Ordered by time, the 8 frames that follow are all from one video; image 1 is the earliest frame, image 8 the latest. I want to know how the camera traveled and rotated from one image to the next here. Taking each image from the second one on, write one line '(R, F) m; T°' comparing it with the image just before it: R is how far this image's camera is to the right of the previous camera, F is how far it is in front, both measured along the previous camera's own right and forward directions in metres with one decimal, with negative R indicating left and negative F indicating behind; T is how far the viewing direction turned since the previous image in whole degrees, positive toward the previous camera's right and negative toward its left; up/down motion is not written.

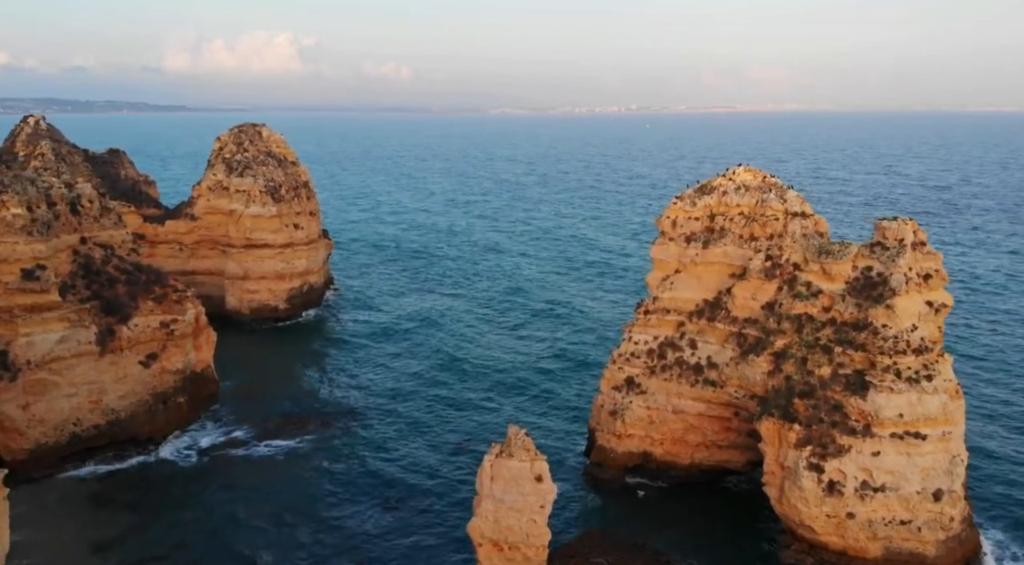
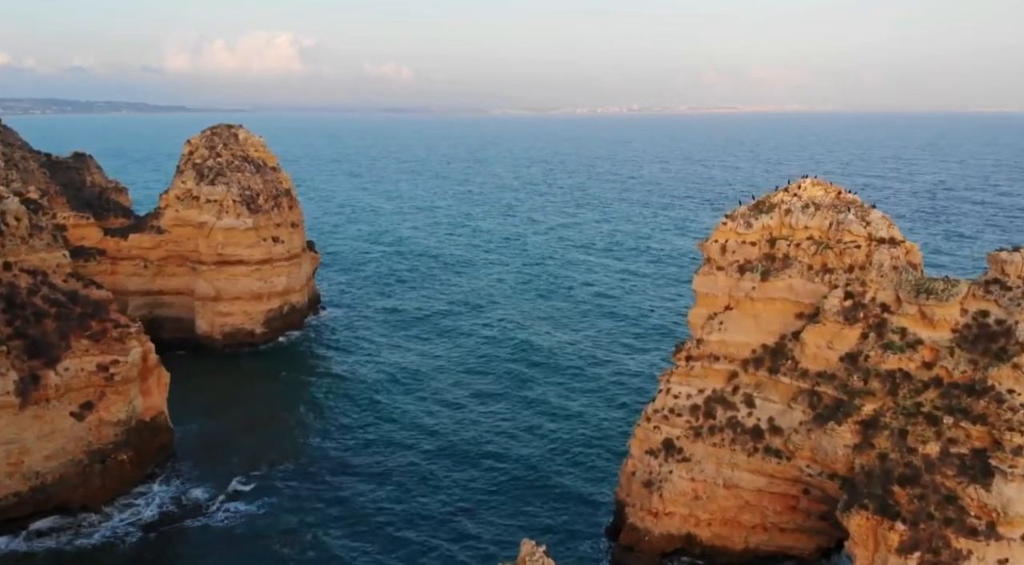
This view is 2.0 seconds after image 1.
(-0.3, +5.8) m; 0°
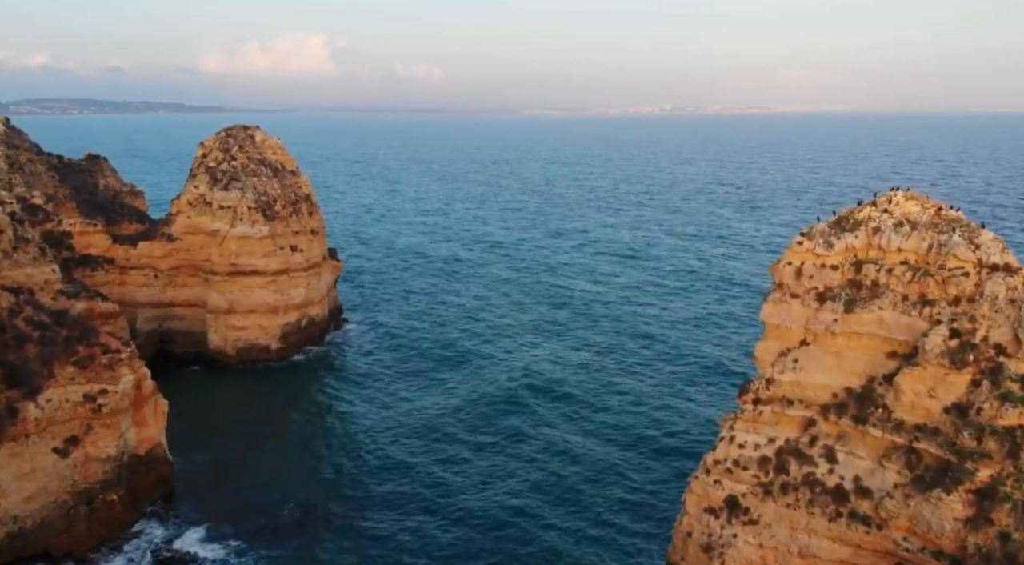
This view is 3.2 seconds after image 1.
(-0.2, +3.4) m; -2°
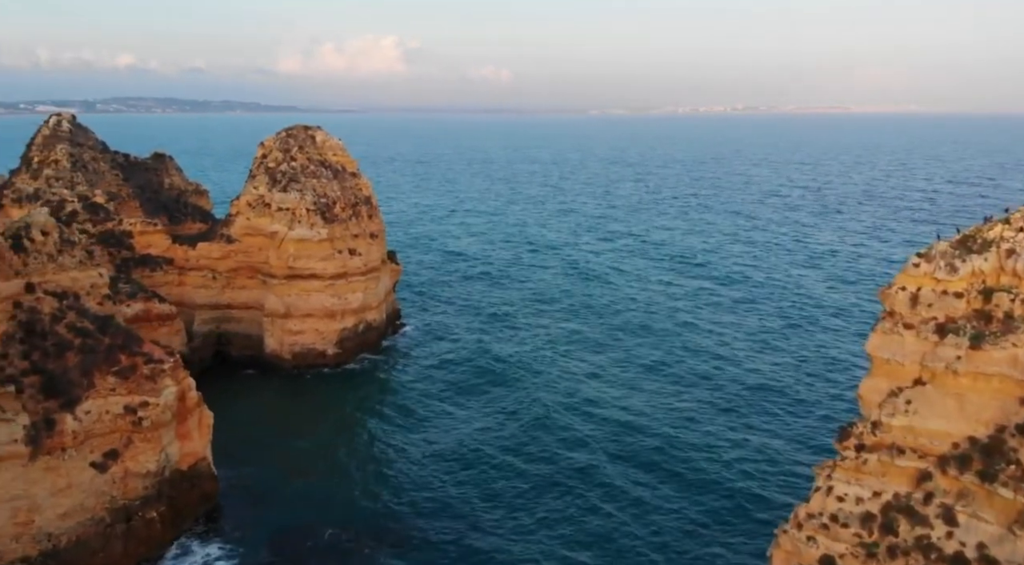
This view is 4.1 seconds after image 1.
(-0.1, +2.2) m; -4°
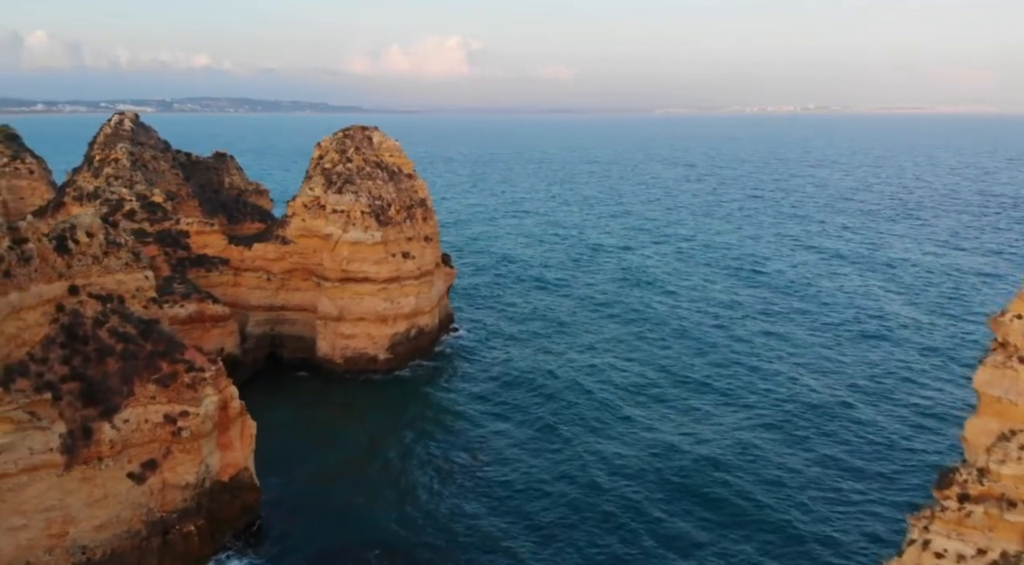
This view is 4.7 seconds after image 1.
(+0.1, +1.6) m; -4°
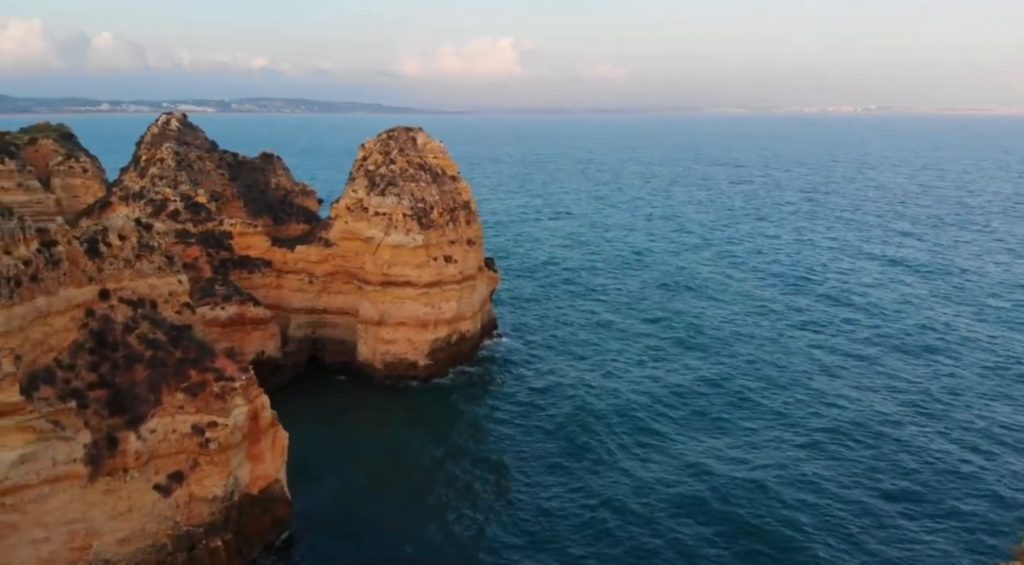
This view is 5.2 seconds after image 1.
(+0.2, +1.3) m; -3°
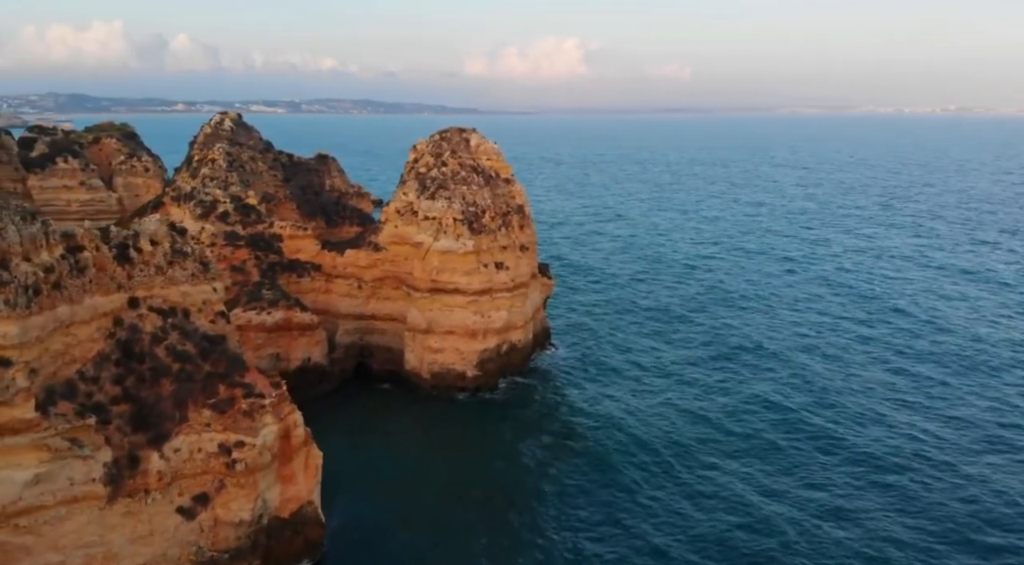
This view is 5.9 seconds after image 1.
(+0.3, +1.9) m; -4°
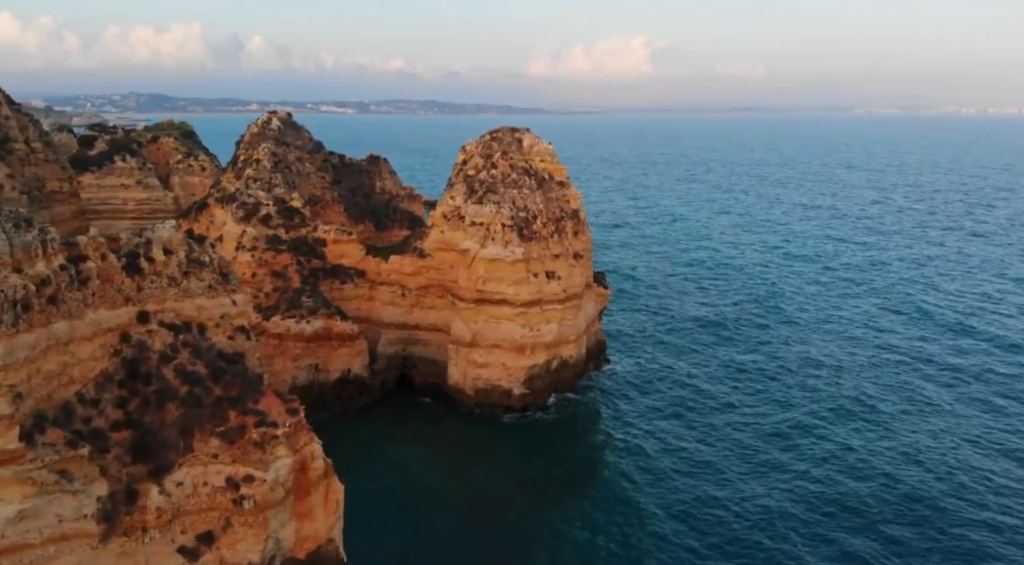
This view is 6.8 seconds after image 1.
(+0.4, +2.6) m; -4°
